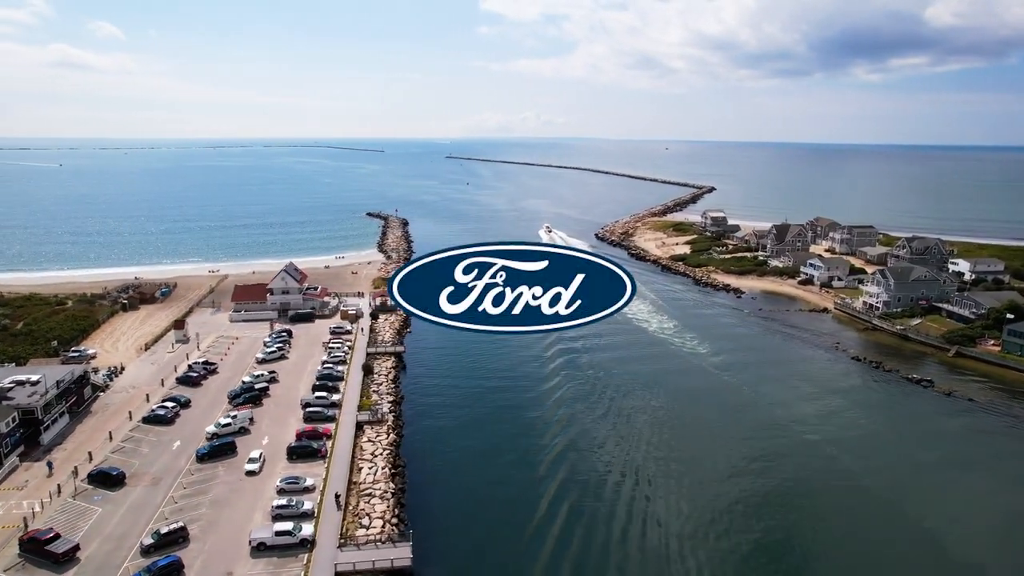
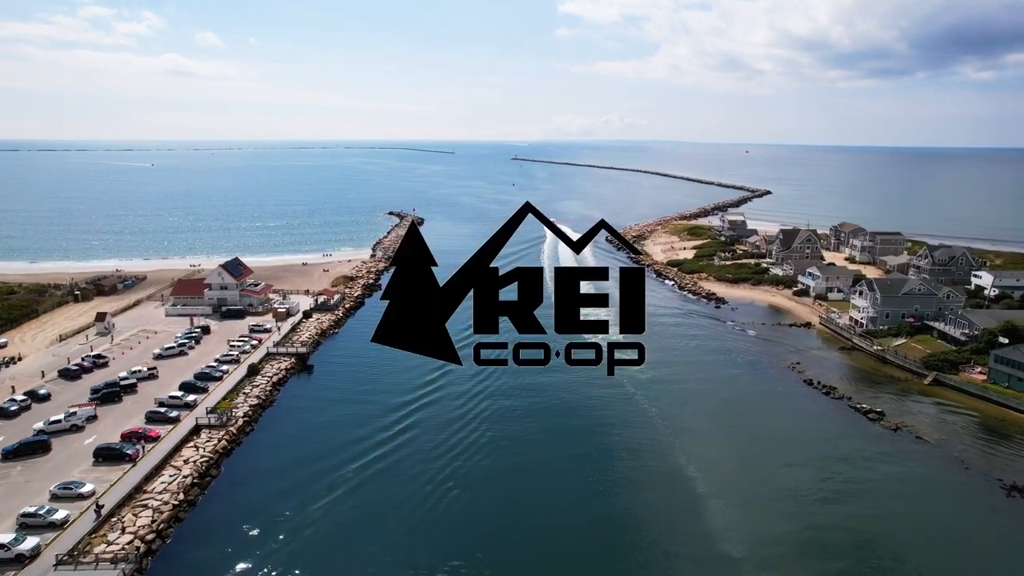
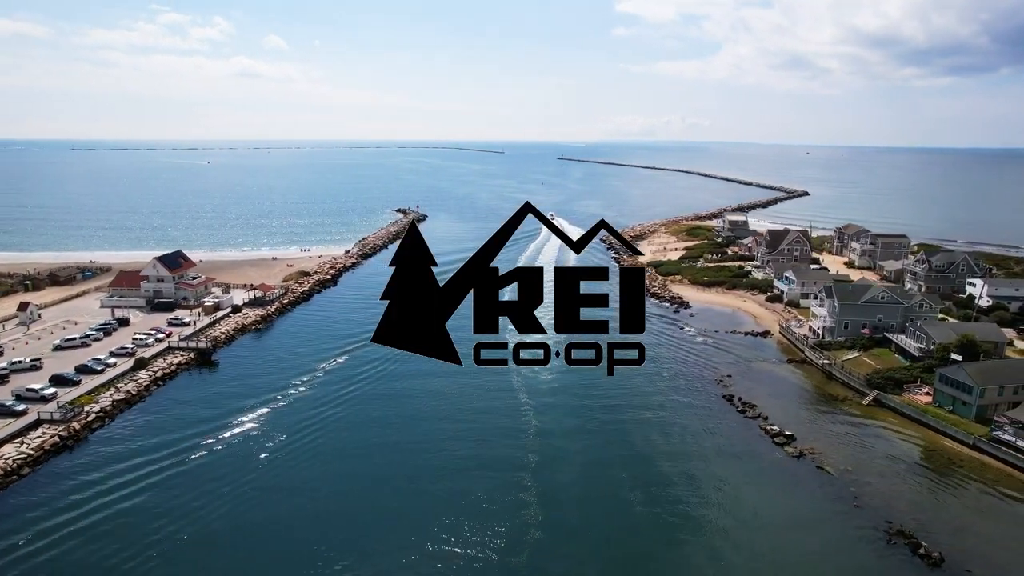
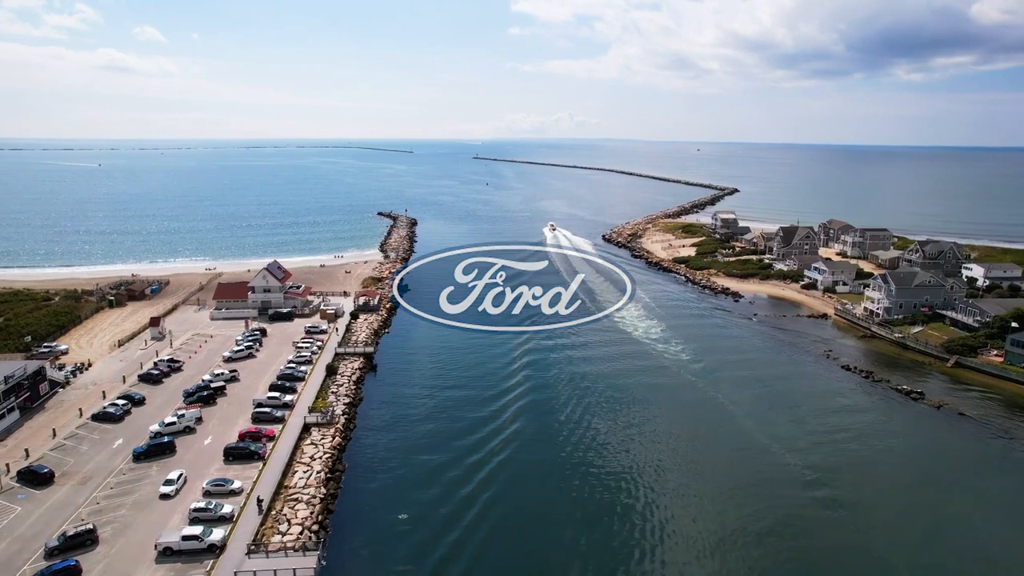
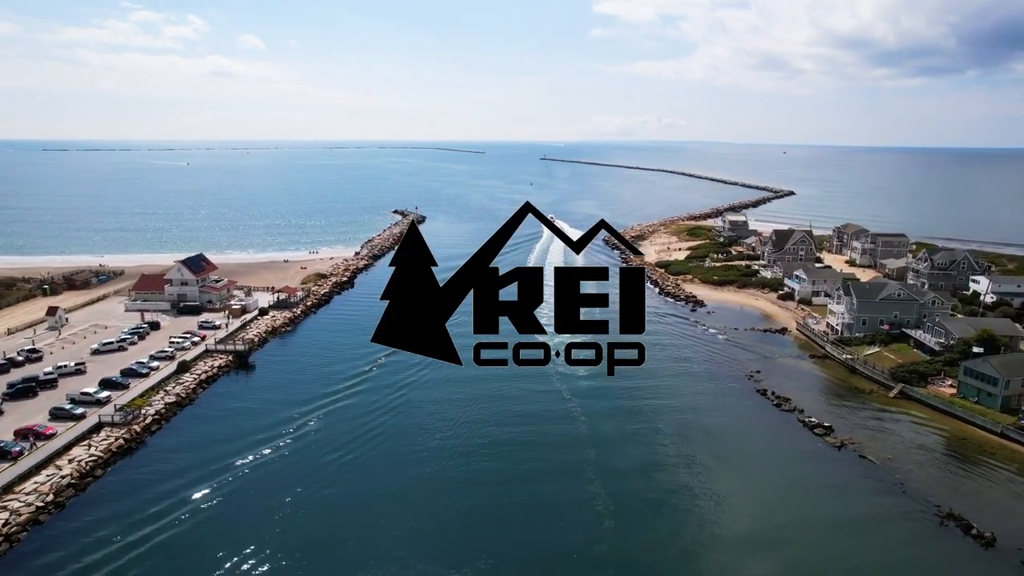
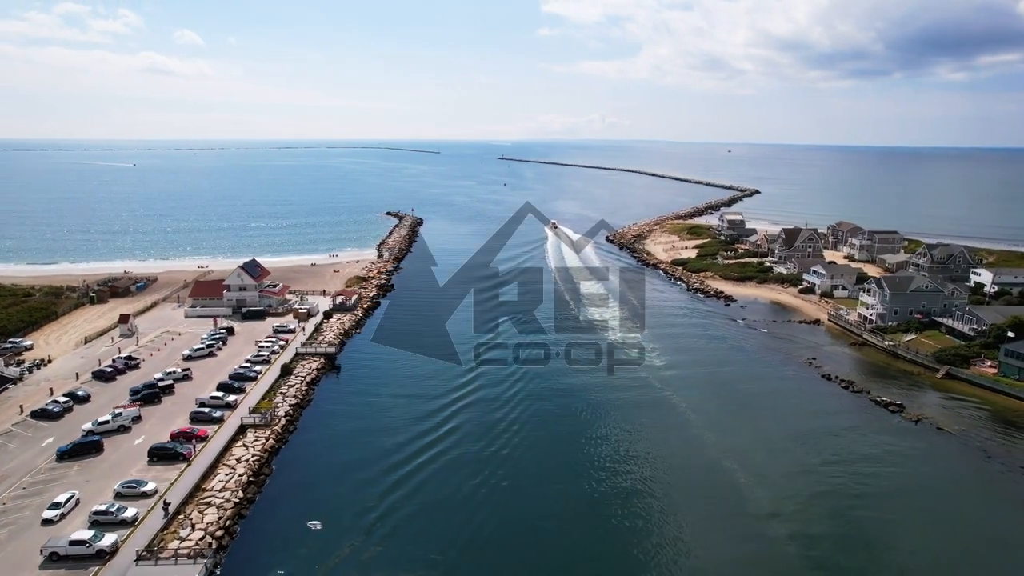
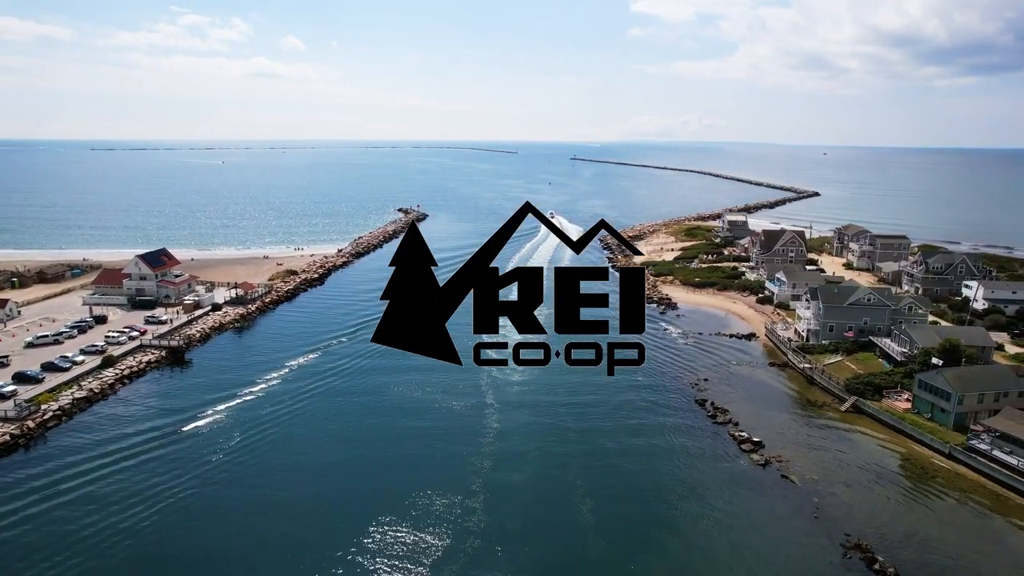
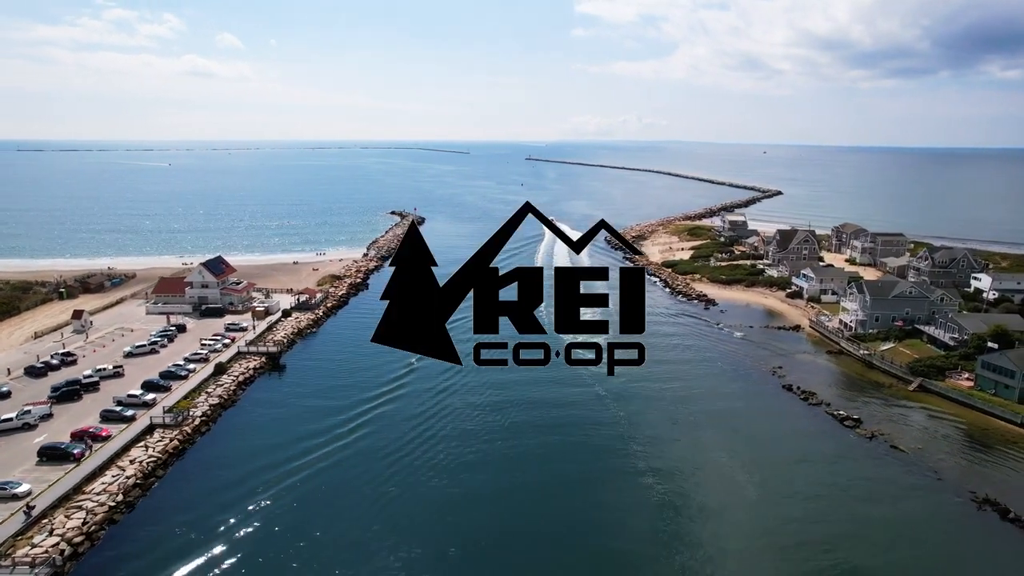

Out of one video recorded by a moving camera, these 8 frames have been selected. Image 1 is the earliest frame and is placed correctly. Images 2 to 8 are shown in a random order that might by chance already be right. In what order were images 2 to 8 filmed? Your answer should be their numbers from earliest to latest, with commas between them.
4, 6, 2, 8, 5, 3, 7
